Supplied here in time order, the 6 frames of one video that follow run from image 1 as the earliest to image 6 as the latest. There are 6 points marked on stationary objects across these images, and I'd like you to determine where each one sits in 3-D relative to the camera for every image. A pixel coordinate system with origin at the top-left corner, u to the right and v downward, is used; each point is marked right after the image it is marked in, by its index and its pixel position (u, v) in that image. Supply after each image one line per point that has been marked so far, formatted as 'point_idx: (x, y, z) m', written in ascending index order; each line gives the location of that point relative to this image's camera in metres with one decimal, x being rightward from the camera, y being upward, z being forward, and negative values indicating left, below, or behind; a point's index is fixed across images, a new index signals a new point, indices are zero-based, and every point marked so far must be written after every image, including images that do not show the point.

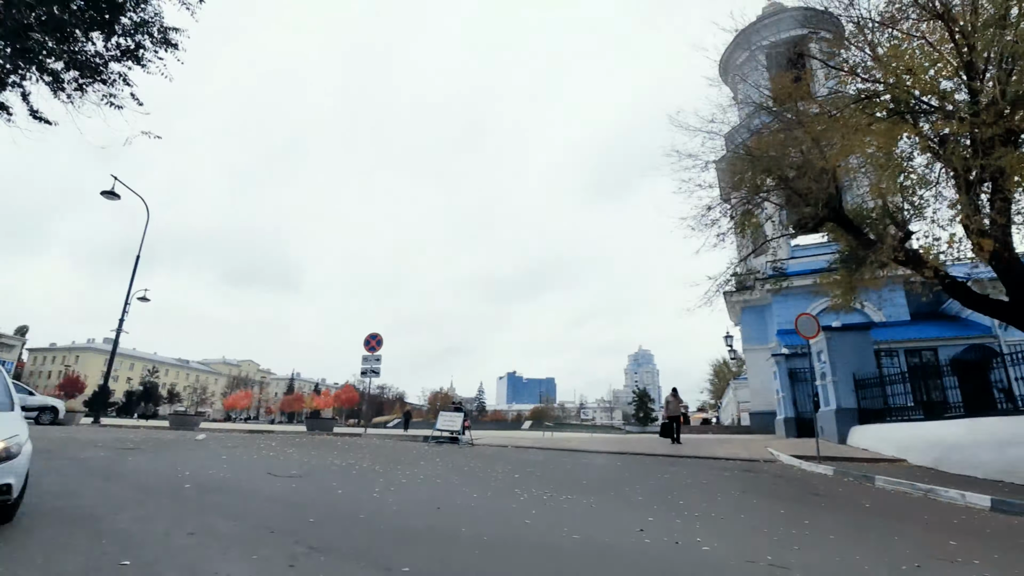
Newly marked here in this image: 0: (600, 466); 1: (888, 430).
0: (+1.6, -3.3, +9.5) m
1: (+8.6, -3.2, +11.7) m
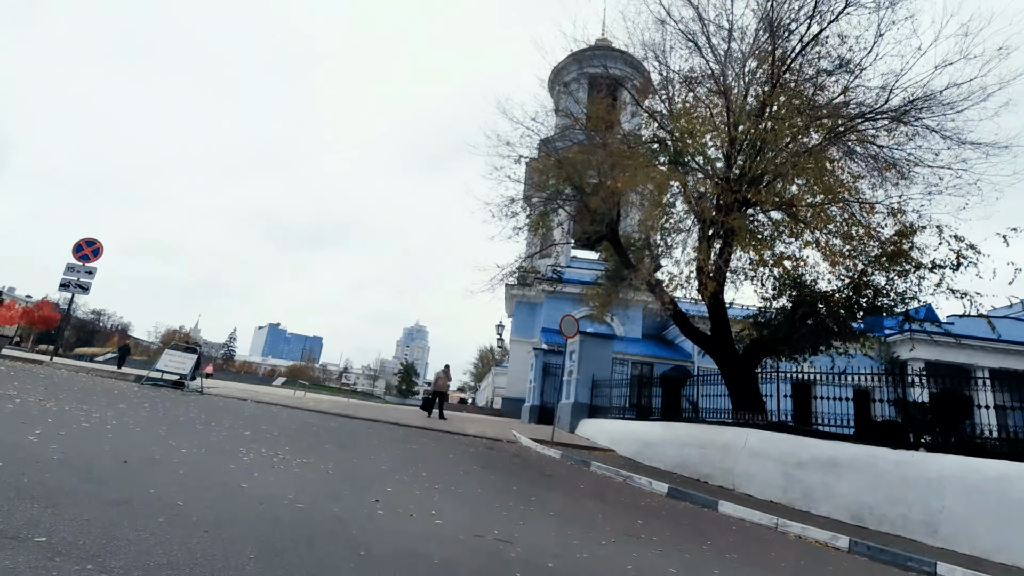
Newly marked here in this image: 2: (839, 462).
0: (-2.9, -2.5, +8.9) m
1: (+2.6, -3.6, +13.7) m
2: (+5.3, -2.8, +8.3) m
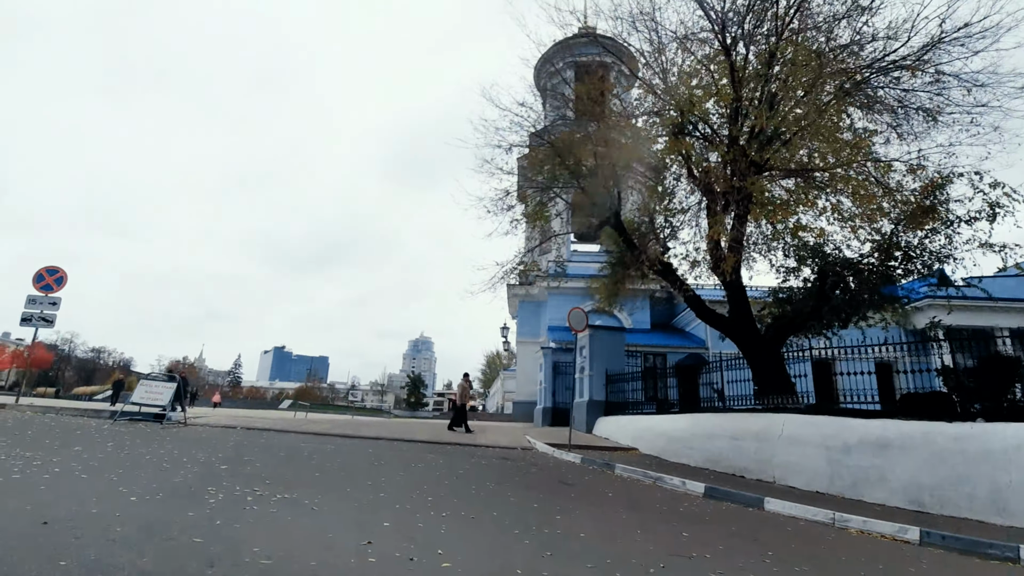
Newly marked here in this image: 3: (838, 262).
0: (-2.6, -2.6, +8.1) m
1: (+2.9, -3.3, +12.8) m
2: (+5.5, -2.3, +7.5) m
3: (+6.6, +0.5, +10.3) m
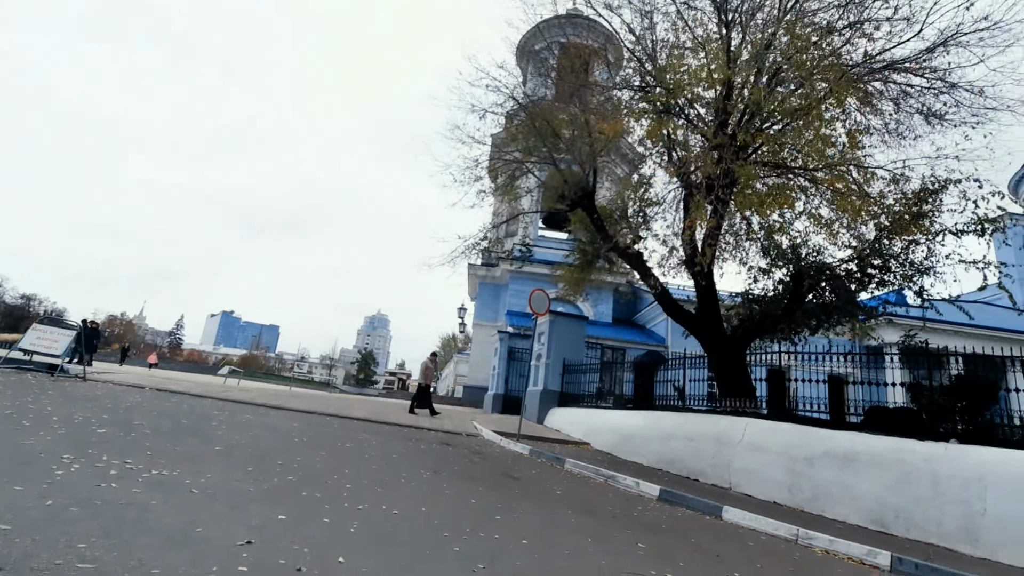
0: (-3.4, -1.9, +7.1) m
1: (+1.6, -3.0, +12.3) m
2: (+4.7, -2.3, +7.1) m
3: (+5.9, +0.4, +10.0) m
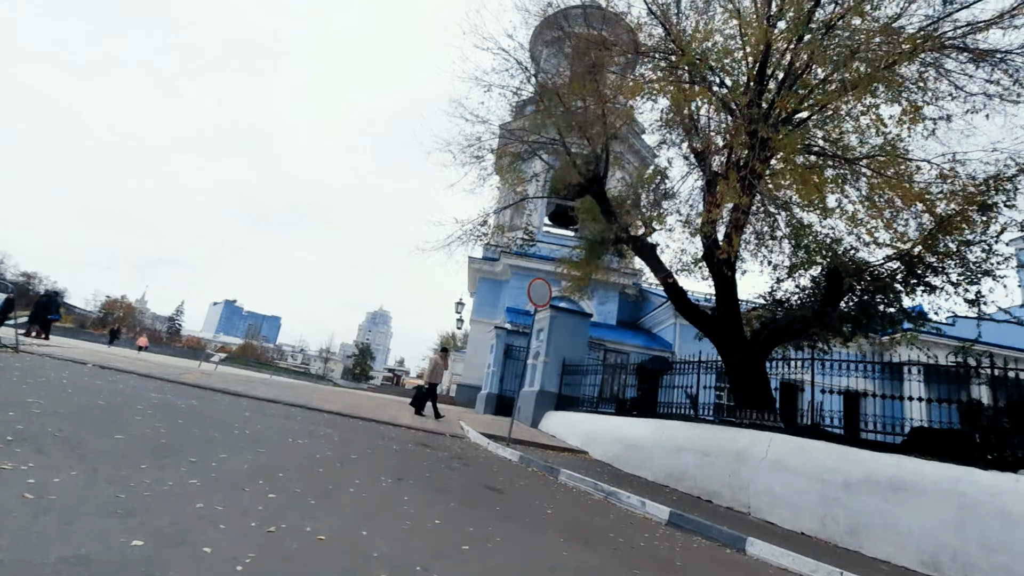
0: (-3.6, -1.5, +6.1) m
1: (+1.5, -2.8, +11.2) m
2: (+4.6, -2.3, +5.9) m
3: (+5.8, +0.4, +8.9) m
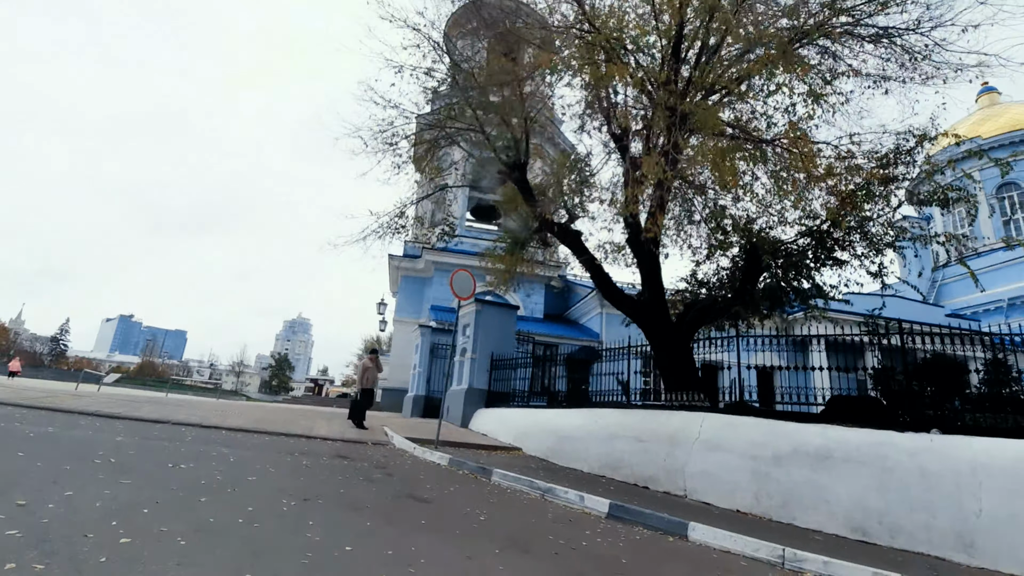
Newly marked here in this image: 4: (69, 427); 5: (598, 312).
0: (-4.3, -1.5, +5.0) m
1: (0.0, -2.6, +10.8) m
2: (+3.8, -2.0, +6.0) m
3: (+4.5, +0.8, +9.1) m
4: (-4.9, -1.5, +5.7) m
5: (+3.0, -0.9, +18.2) m
